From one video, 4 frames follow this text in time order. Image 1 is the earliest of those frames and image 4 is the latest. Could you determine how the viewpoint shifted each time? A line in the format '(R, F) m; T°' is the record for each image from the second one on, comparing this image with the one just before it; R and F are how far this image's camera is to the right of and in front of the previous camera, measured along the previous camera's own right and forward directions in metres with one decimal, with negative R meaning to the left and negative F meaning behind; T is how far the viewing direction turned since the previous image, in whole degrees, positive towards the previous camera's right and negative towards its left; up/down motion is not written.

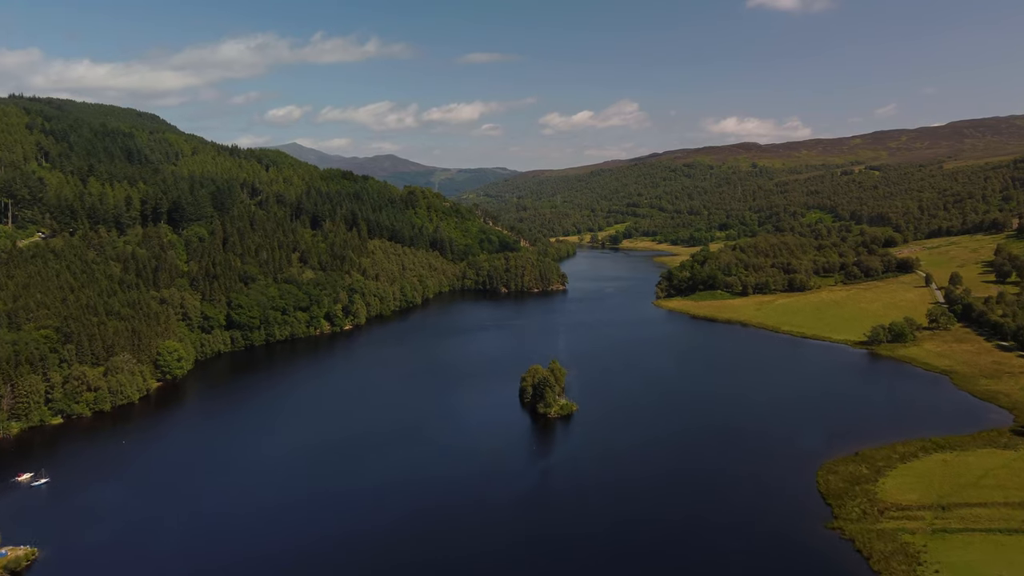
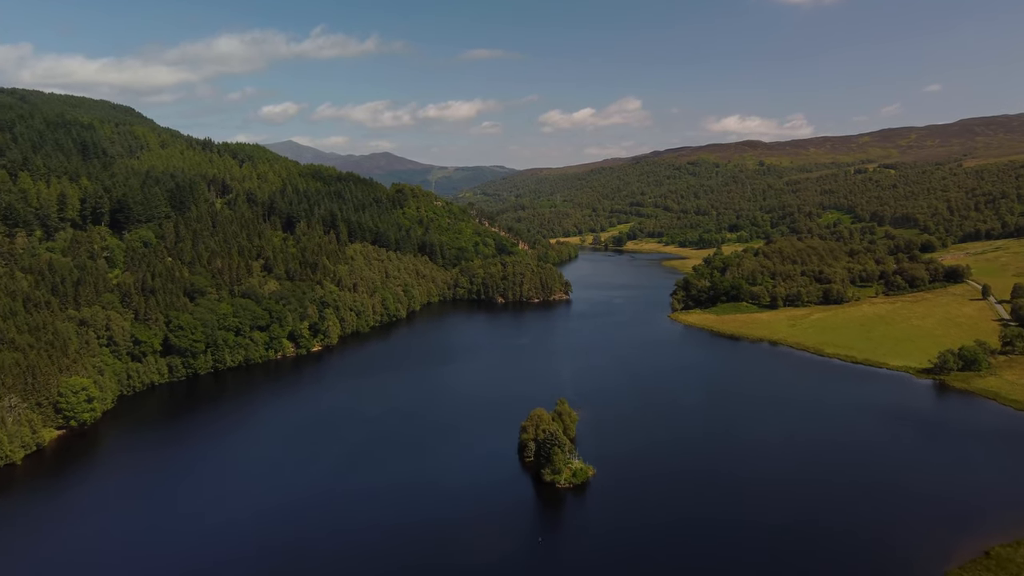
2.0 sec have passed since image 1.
(+0.1, +17.6) m; 0°
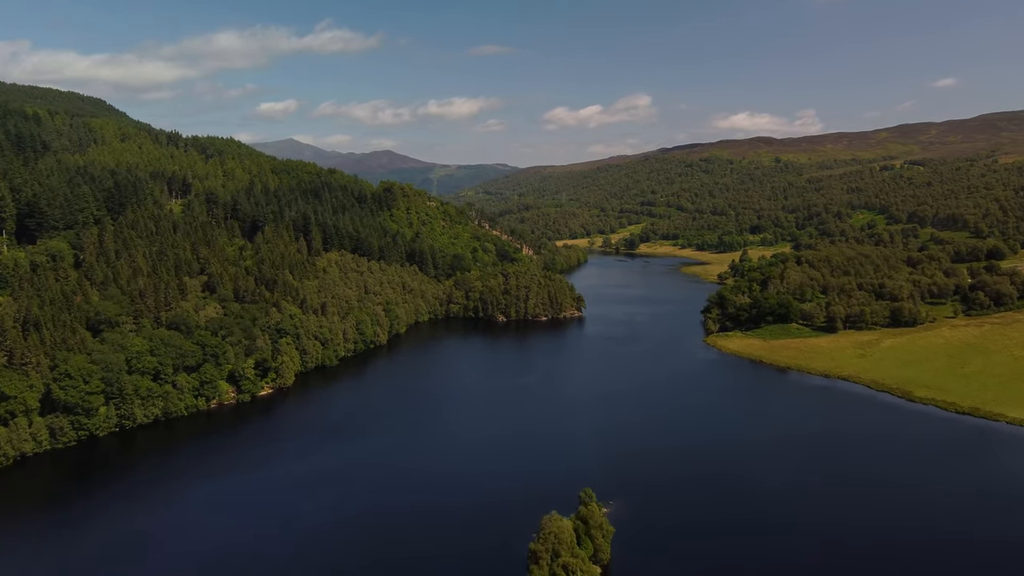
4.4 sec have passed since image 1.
(0.0, +22.0) m; 0°
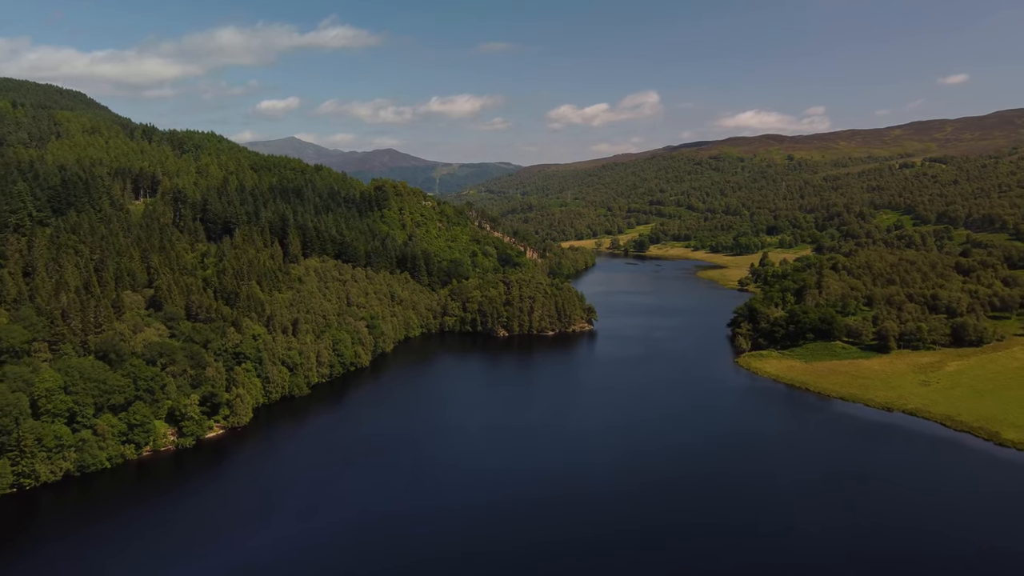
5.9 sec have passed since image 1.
(+0.1, +14.0) m; 0°
